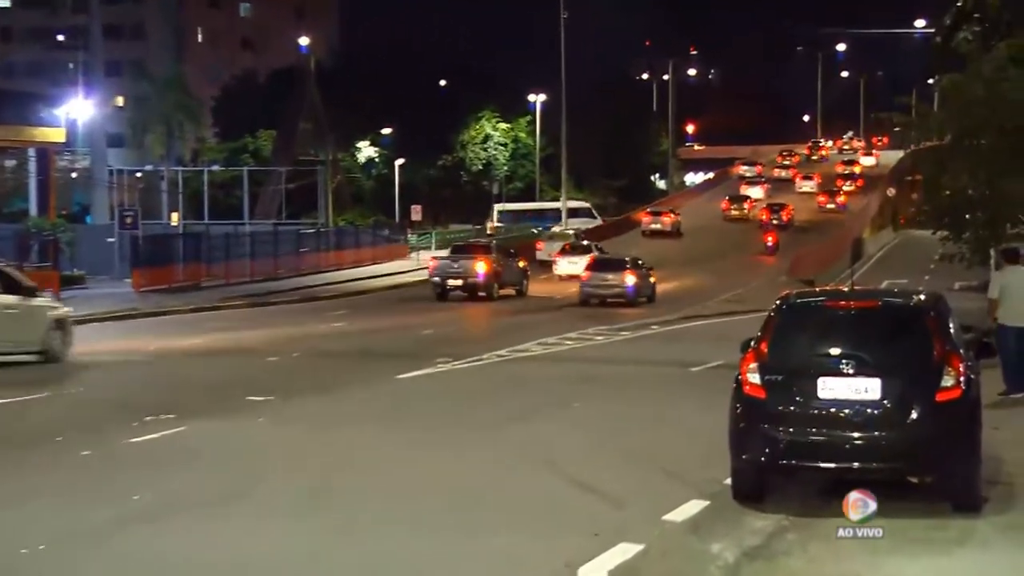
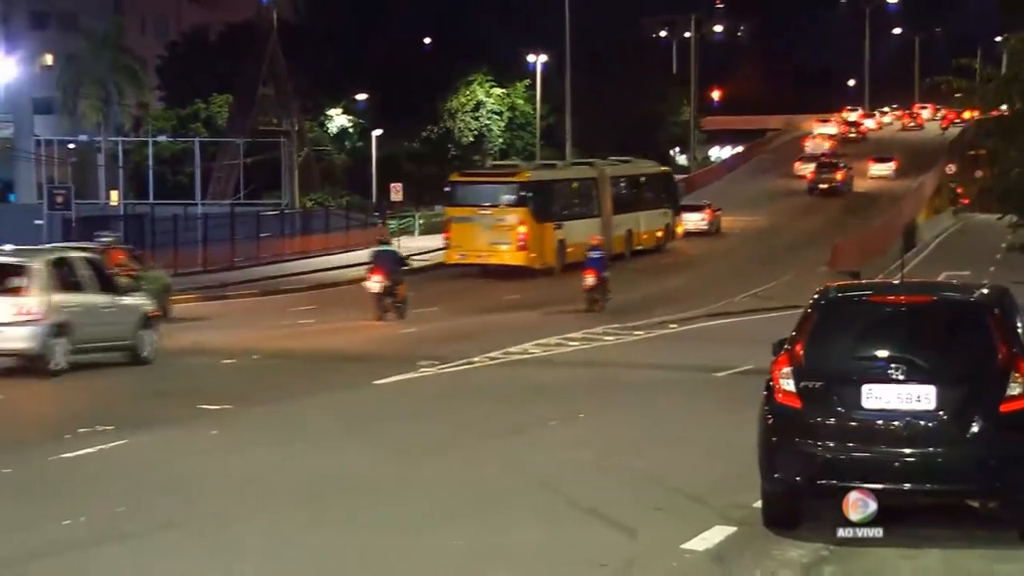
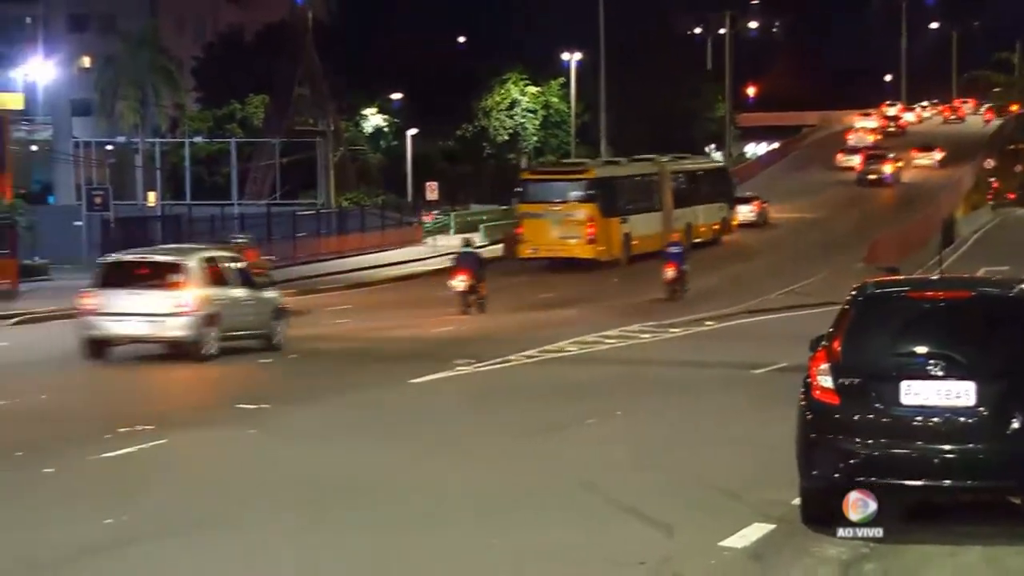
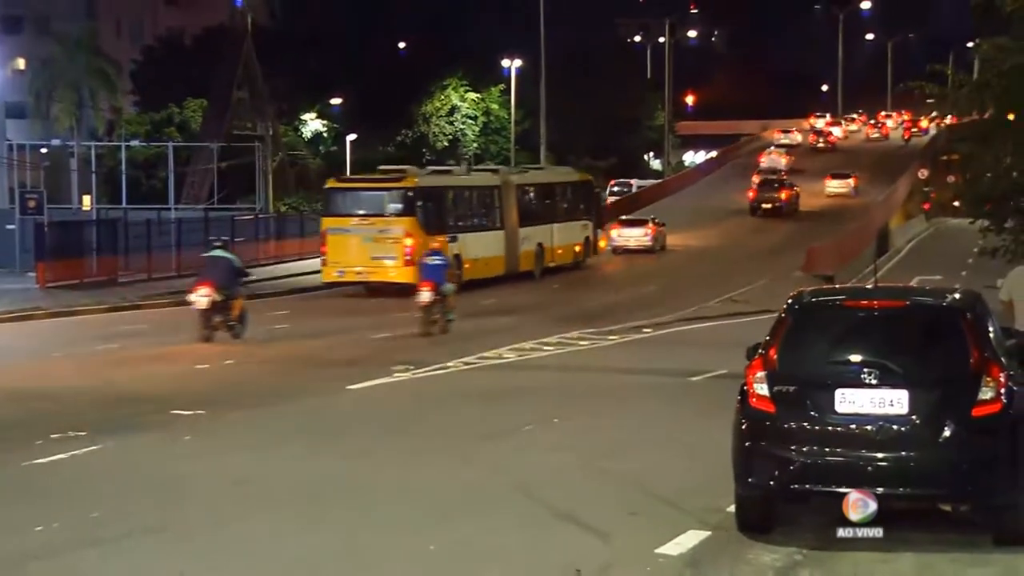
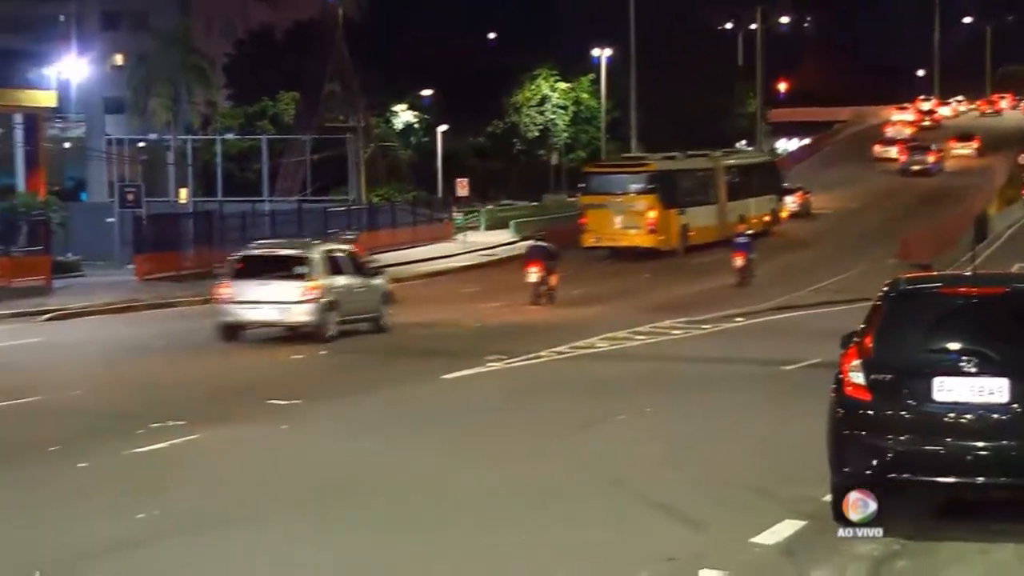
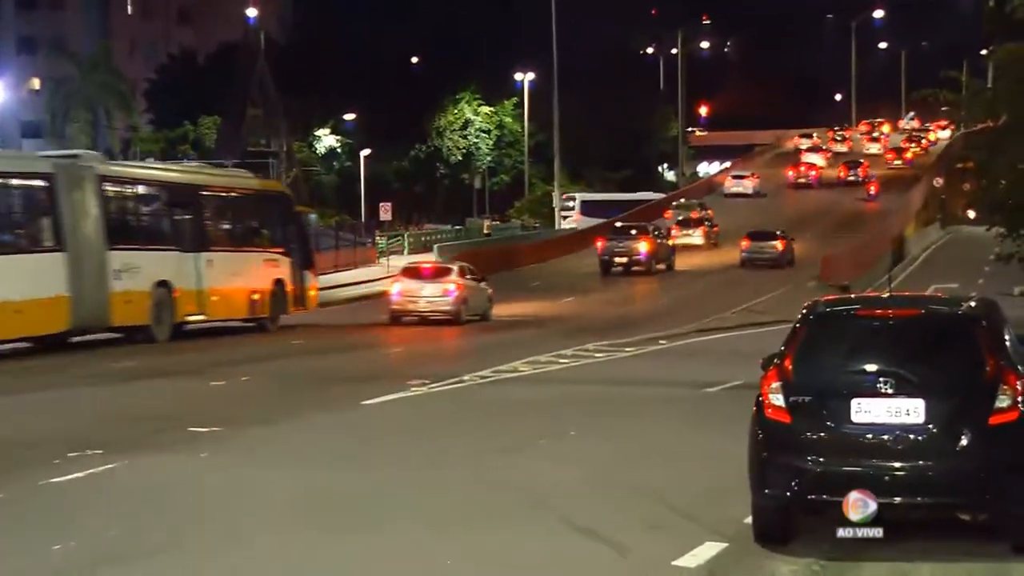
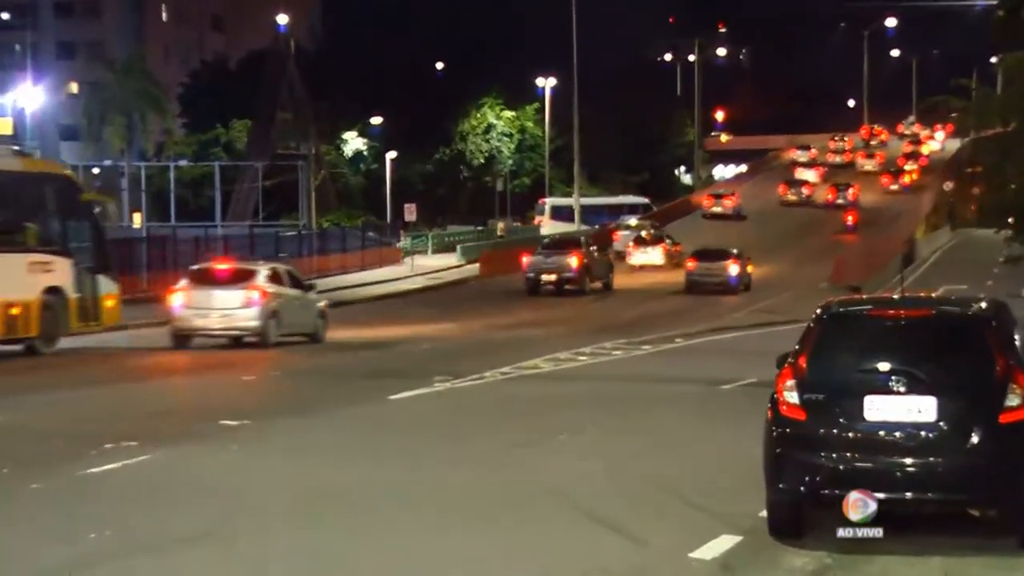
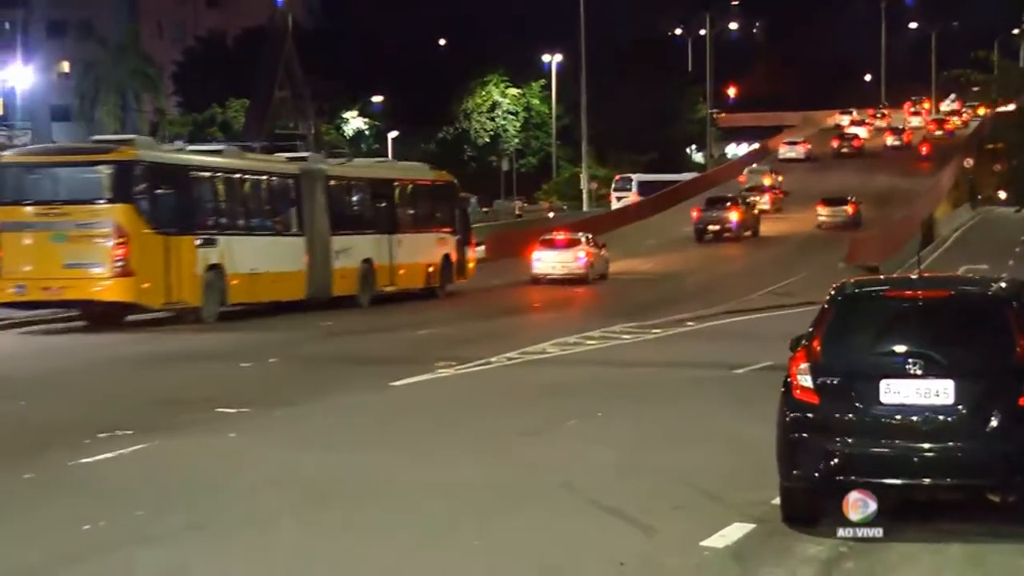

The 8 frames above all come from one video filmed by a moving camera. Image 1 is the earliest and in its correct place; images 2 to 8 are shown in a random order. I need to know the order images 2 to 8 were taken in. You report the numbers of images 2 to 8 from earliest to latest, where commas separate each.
7, 6, 8, 4, 2, 3, 5
